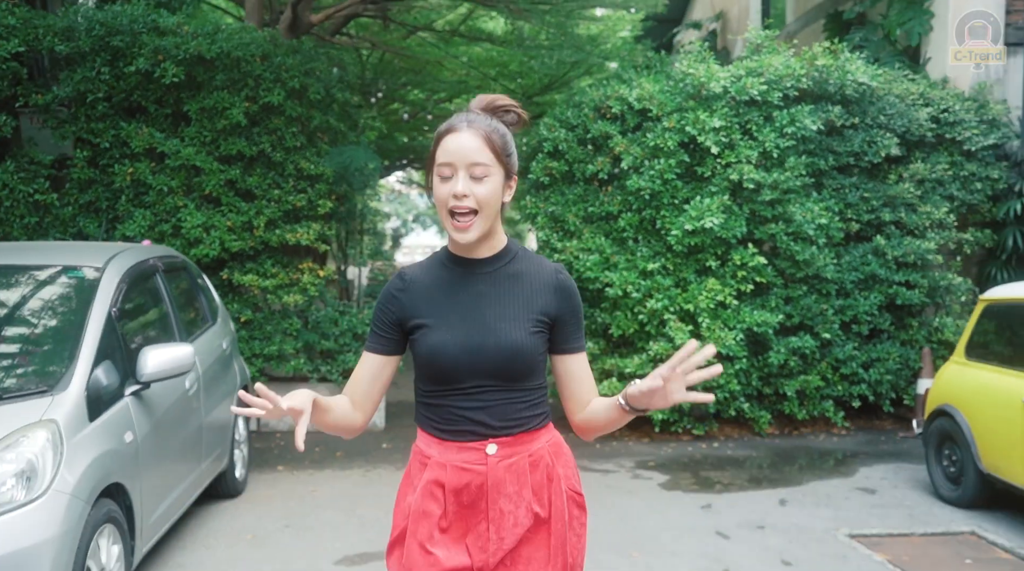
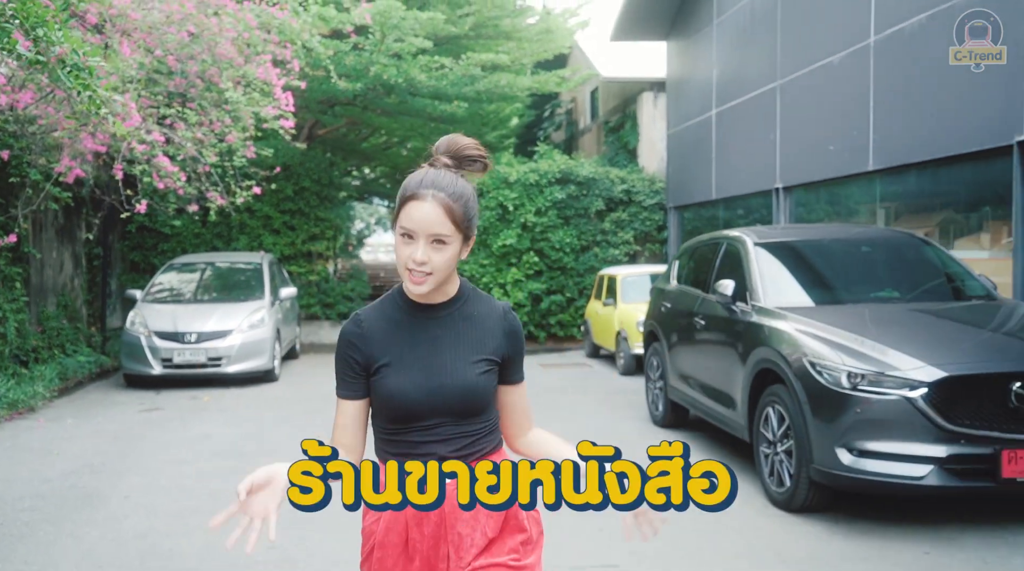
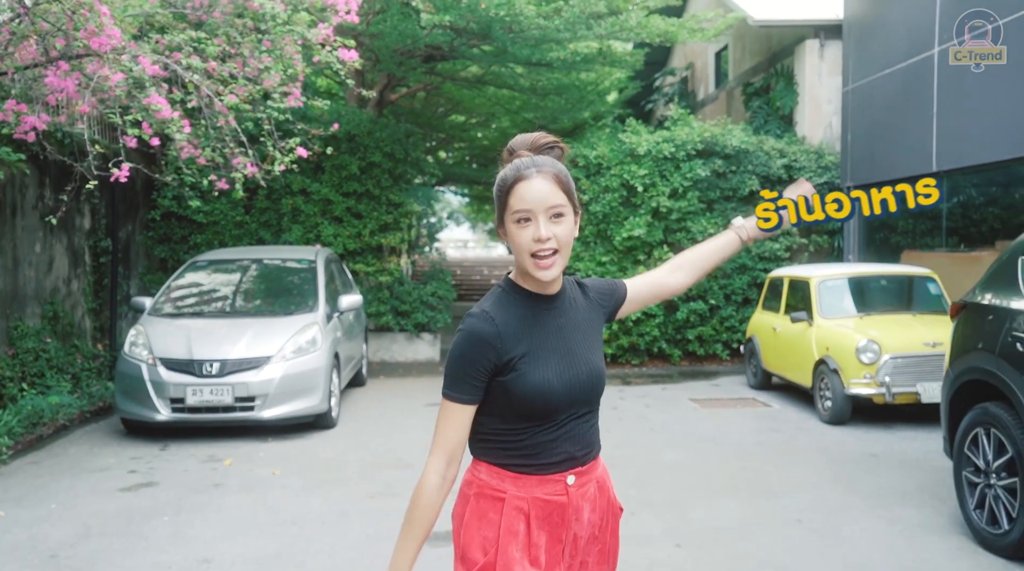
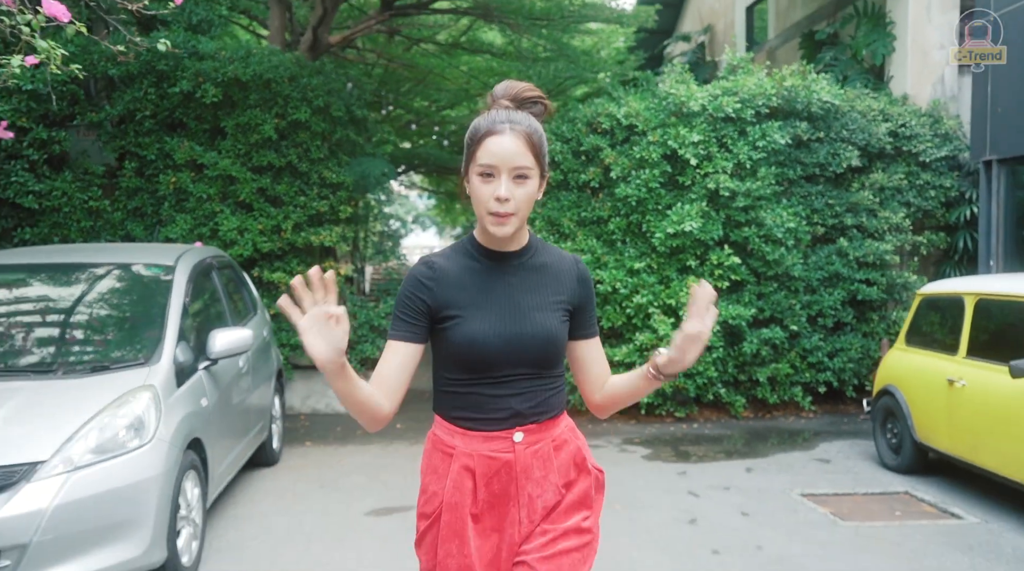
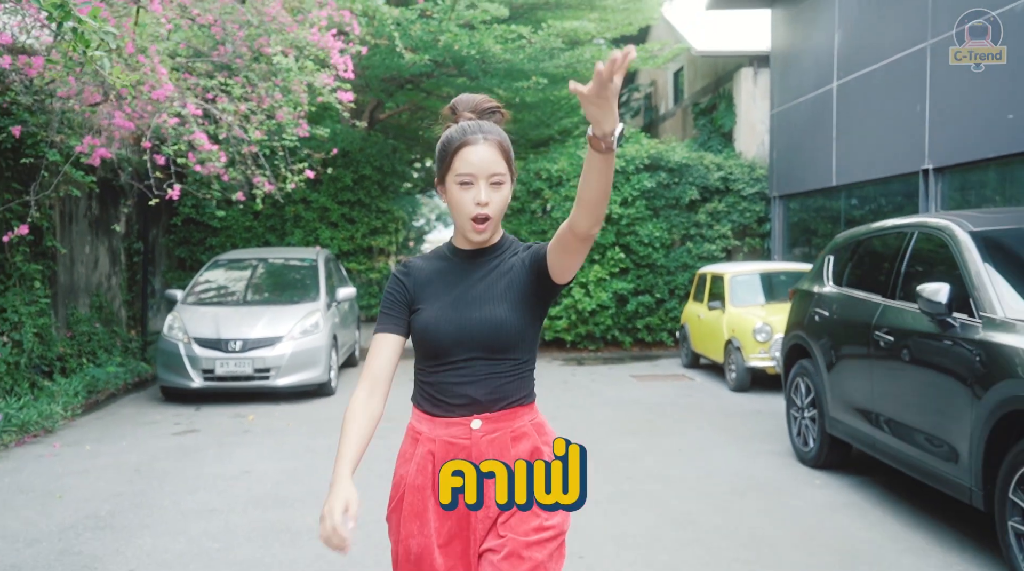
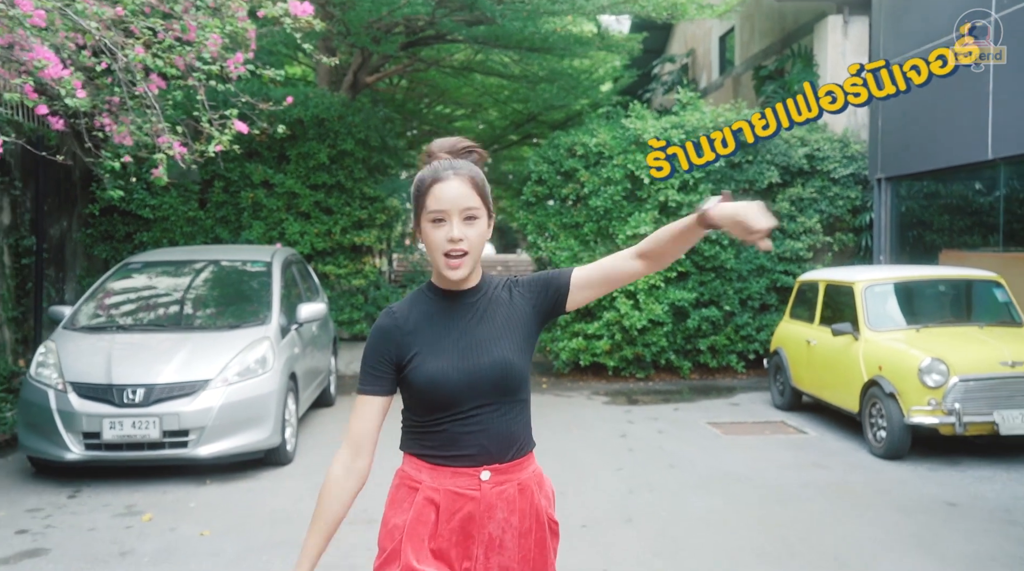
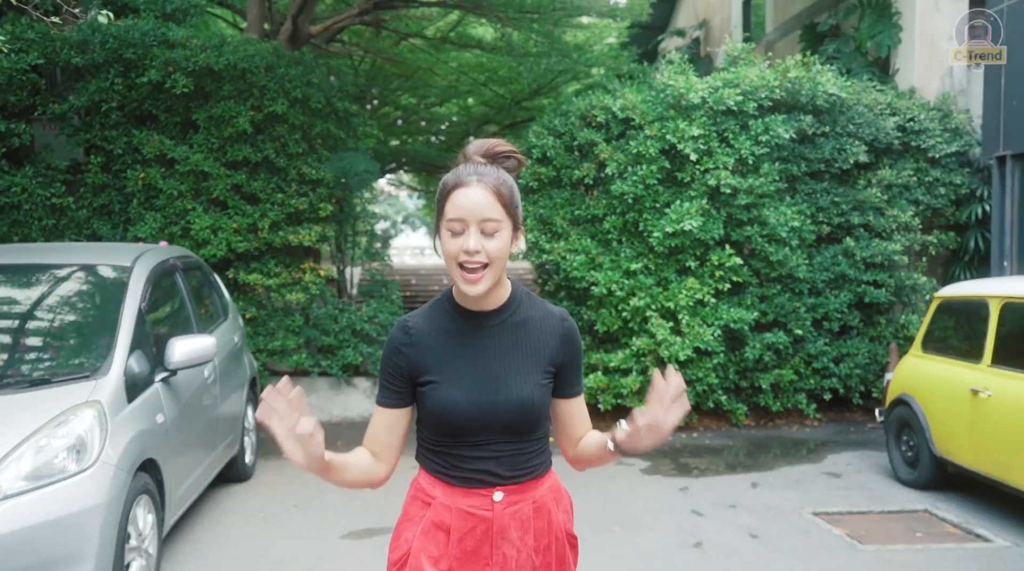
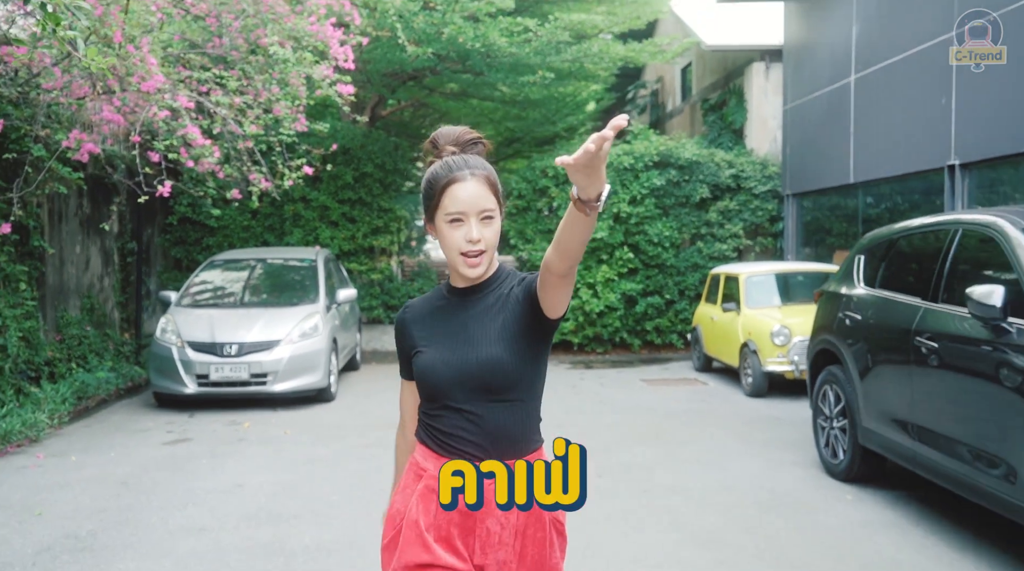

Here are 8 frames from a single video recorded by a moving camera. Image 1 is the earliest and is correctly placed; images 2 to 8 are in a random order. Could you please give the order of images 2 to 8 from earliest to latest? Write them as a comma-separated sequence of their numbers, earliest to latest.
7, 4, 6, 3, 8, 5, 2
